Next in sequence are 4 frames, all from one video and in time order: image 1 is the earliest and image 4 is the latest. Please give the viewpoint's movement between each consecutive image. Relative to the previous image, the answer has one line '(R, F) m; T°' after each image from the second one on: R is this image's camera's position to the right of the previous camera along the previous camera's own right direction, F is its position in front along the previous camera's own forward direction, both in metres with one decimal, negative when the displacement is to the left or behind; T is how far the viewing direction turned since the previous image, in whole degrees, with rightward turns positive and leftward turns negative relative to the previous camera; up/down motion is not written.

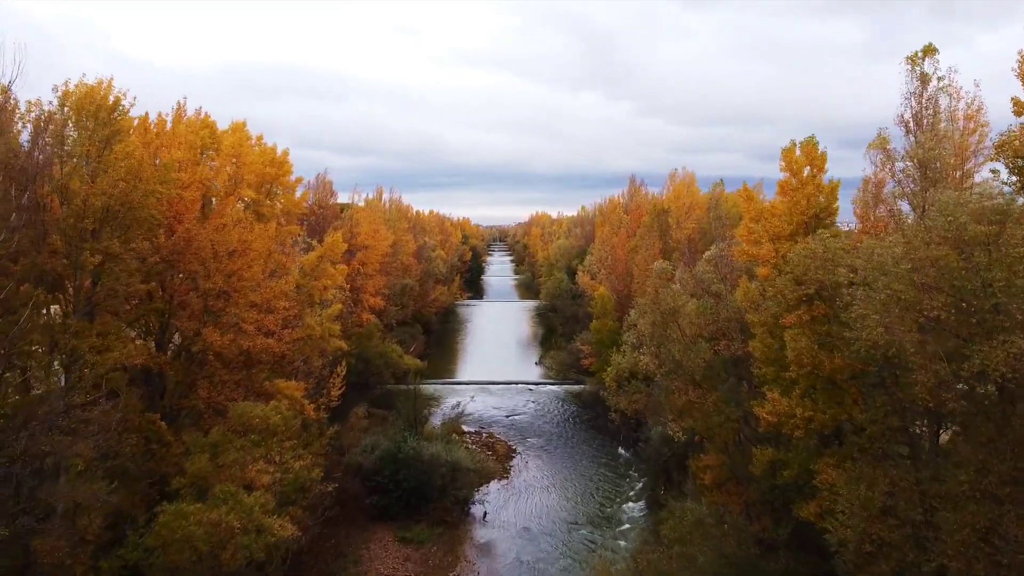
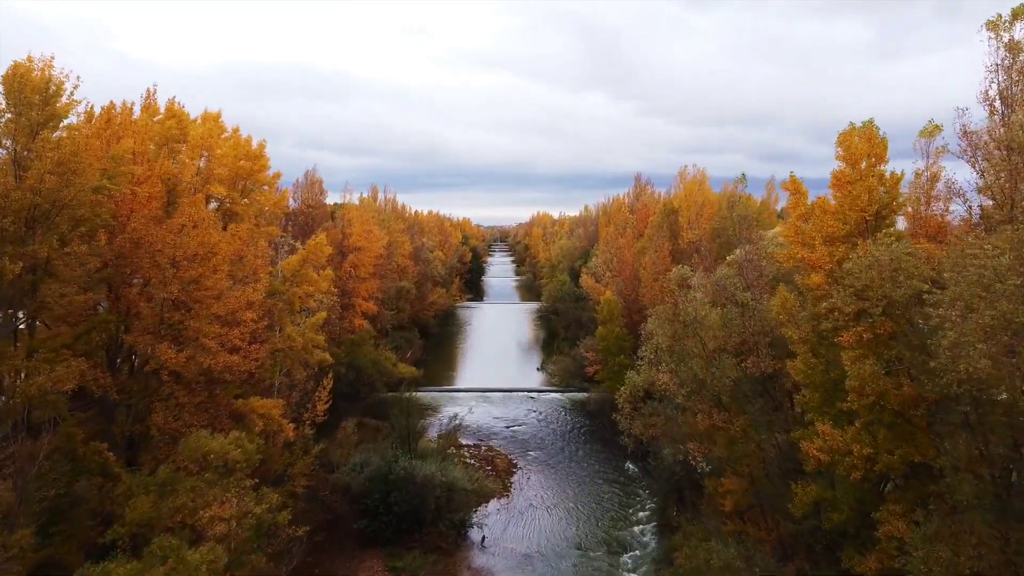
(0.0, +1.6) m; 0°
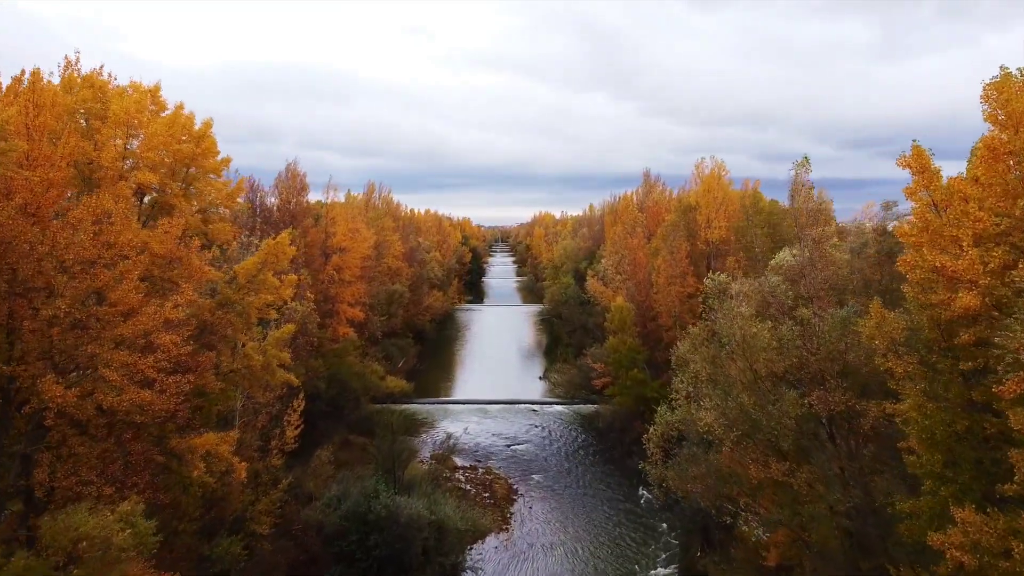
(0.0, +2.7) m; 0°
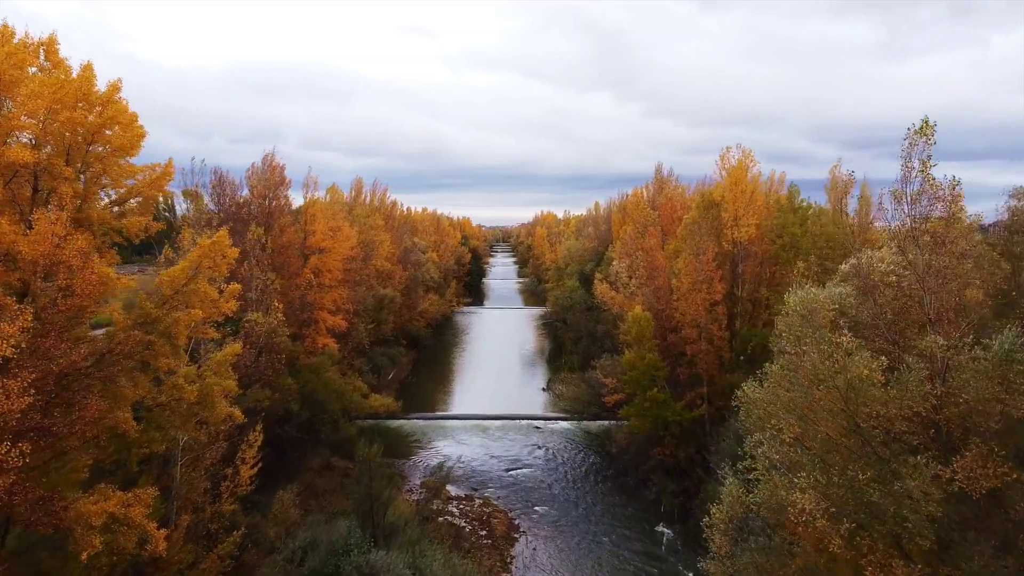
(0.0, +3.0) m; 0°
